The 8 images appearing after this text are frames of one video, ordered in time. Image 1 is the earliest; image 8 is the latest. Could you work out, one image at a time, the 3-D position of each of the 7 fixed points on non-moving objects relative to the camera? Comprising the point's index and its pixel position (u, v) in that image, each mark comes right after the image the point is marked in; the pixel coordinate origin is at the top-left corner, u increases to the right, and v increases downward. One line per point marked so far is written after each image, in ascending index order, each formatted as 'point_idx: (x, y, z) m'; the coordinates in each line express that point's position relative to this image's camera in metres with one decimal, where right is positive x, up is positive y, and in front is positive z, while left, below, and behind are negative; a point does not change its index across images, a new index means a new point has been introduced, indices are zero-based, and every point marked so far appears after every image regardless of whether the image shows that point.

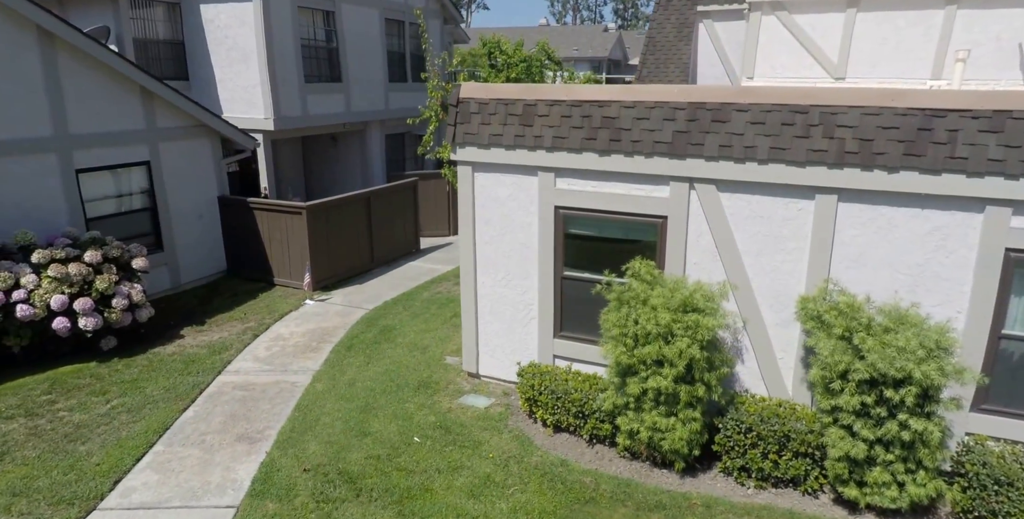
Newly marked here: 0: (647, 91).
0: (+1.3, +1.7, +6.5) m
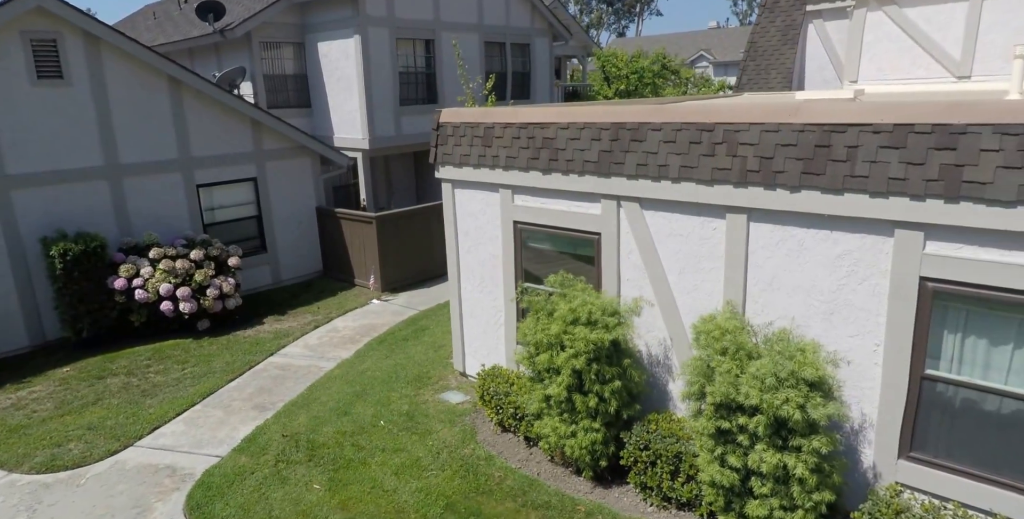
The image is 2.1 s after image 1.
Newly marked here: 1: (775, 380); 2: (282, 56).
0: (+0.7, +1.5, +6.9) m
1: (+2.0, -0.9, +5.0) m
2: (-5.2, +4.6, +15.1) m
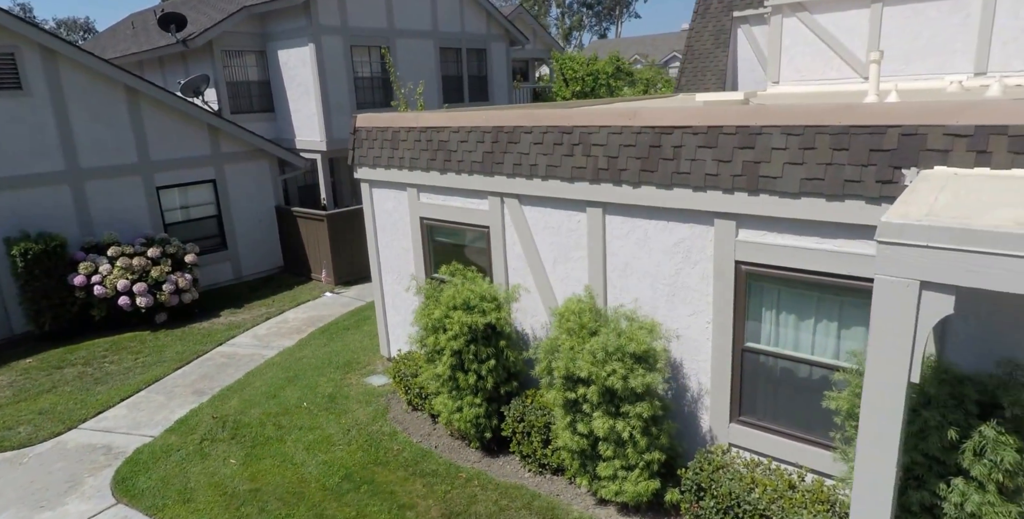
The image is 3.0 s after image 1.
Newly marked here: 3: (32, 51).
0: (-0.5, +1.6, +7.5) m
1: (+0.8, -0.8, +5.7) m
2: (-6.4, +4.7, +15.8) m
3: (-8.2, +3.6, +11.3) m
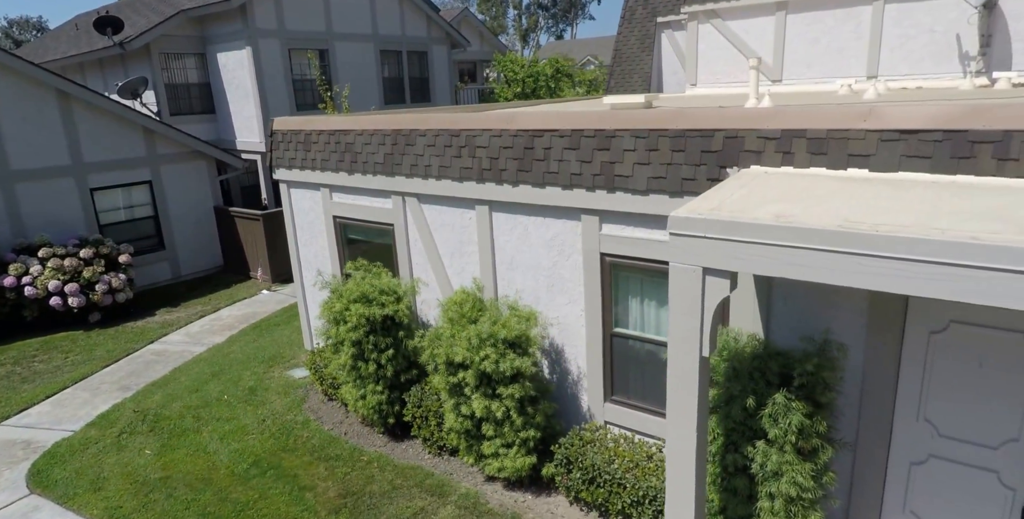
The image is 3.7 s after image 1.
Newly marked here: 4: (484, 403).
0: (-1.7, +1.7, +8.0) m
1: (-0.3, -0.8, +6.2) m
2: (-7.9, +4.7, +16.0) m
3: (-9.5, +3.5, +11.4) m
4: (-0.3, -1.3, +6.2) m
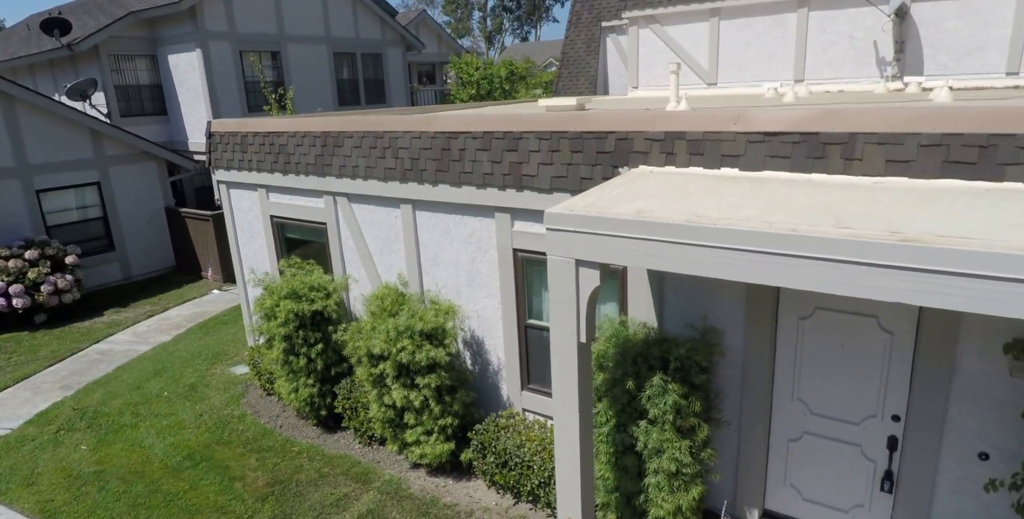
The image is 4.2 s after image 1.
0: (-2.6, +1.7, +8.2) m
1: (-1.1, -0.7, +6.5) m
2: (-9.1, +4.6, +16.0) m
3: (-10.5, +3.5, +11.4) m
4: (-1.1, -1.3, +6.5) m
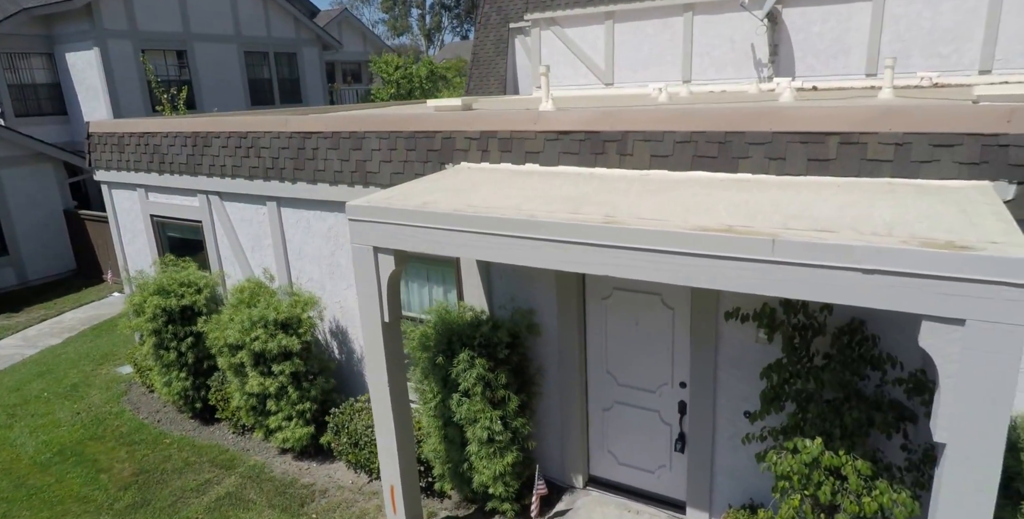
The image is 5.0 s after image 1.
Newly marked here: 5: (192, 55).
0: (-4.3, +1.7, +8.4) m
1: (-2.6, -0.7, +6.8) m
2: (-11.4, +4.6, +15.7) m
3: (-12.5, +3.4, +11.0) m
4: (-2.6, -1.2, +6.9) m
5: (-8.2, +5.2, +17.1) m
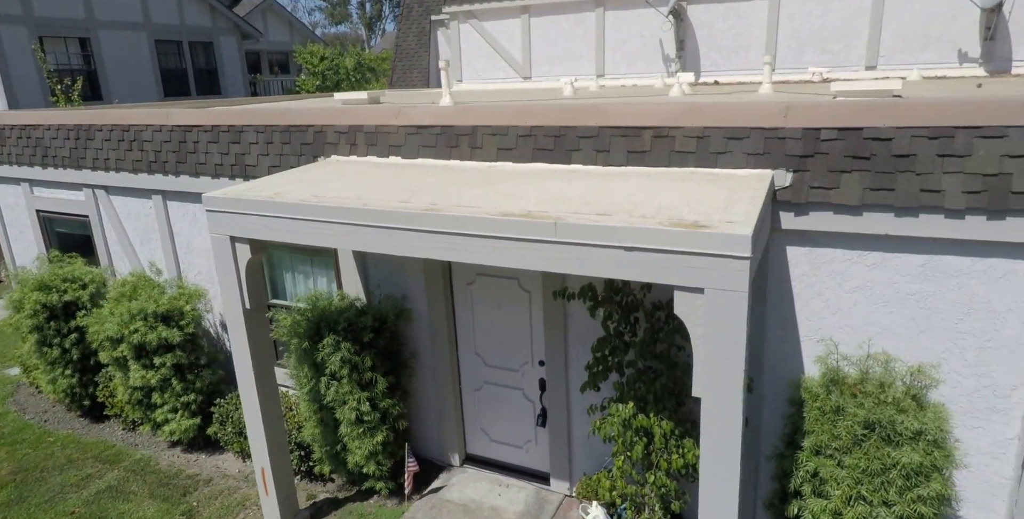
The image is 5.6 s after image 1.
0: (-5.7, +1.8, +8.3) m
1: (-3.9, -0.6, +6.8) m
2: (-13.4, +4.6, +15.0) m
3: (-14.1, +3.3, +10.3) m
4: (-3.8, -1.2, +6.9) m
5: (-10.3, +5.3, +16.6) m
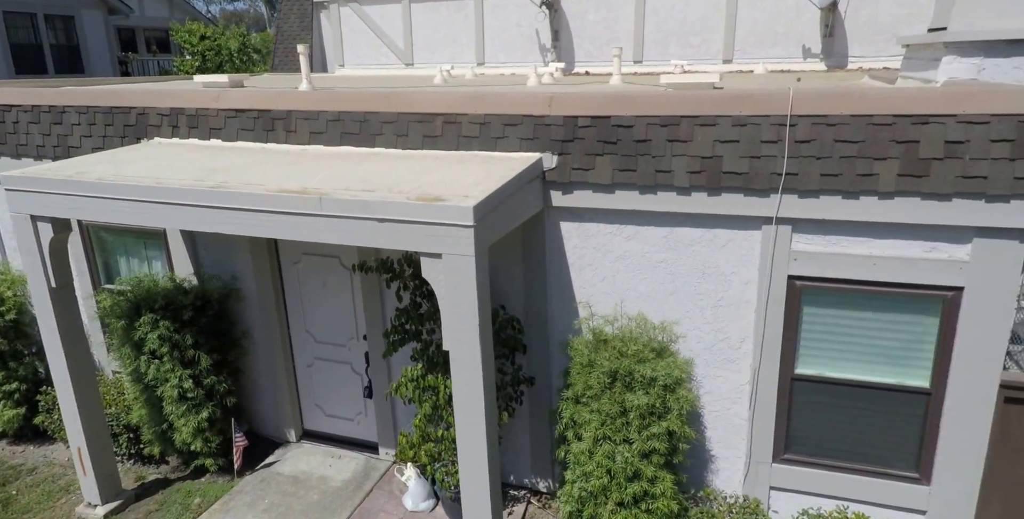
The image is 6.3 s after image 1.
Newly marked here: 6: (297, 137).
0: (-7.6, +1.9, +7.7) m
1: (-5.6, -0.4, +6.6) m
2: (-16.1, +4.7, +13.4) m
3: (-16.2, +3.4, +8.6) m
4: (-5.5, -1.0, +6.7) m
5: (-13.2, +5.5, +15.3) m
6: (-1.7, +1.0, +5.4) m
